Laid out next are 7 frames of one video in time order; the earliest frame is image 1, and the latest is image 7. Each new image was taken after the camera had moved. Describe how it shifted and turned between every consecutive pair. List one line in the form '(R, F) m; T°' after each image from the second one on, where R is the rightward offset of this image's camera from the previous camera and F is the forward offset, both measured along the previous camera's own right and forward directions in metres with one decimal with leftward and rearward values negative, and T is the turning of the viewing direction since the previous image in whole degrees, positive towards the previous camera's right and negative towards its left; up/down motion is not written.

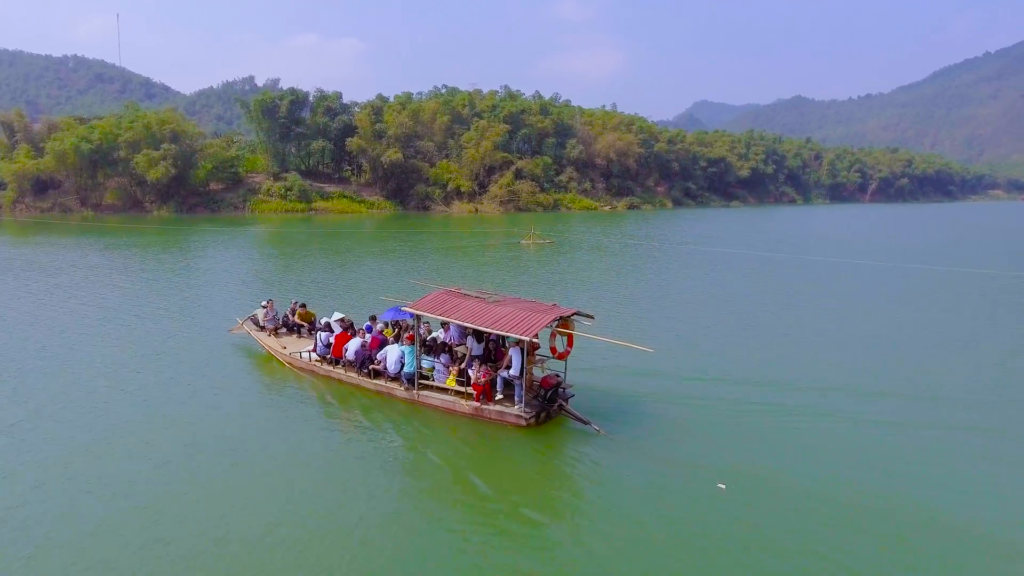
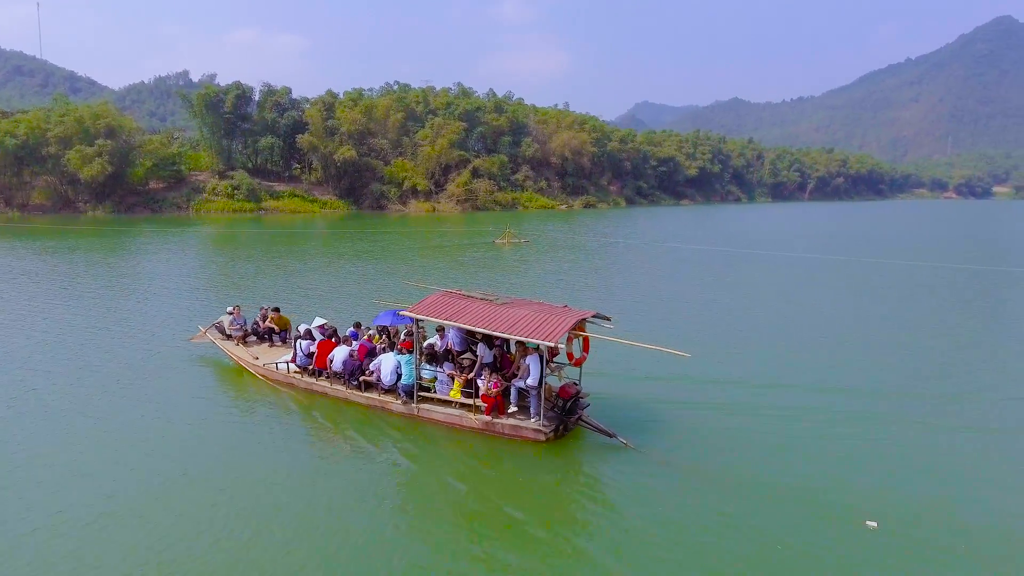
(-1.3, +1.2) m; +5°
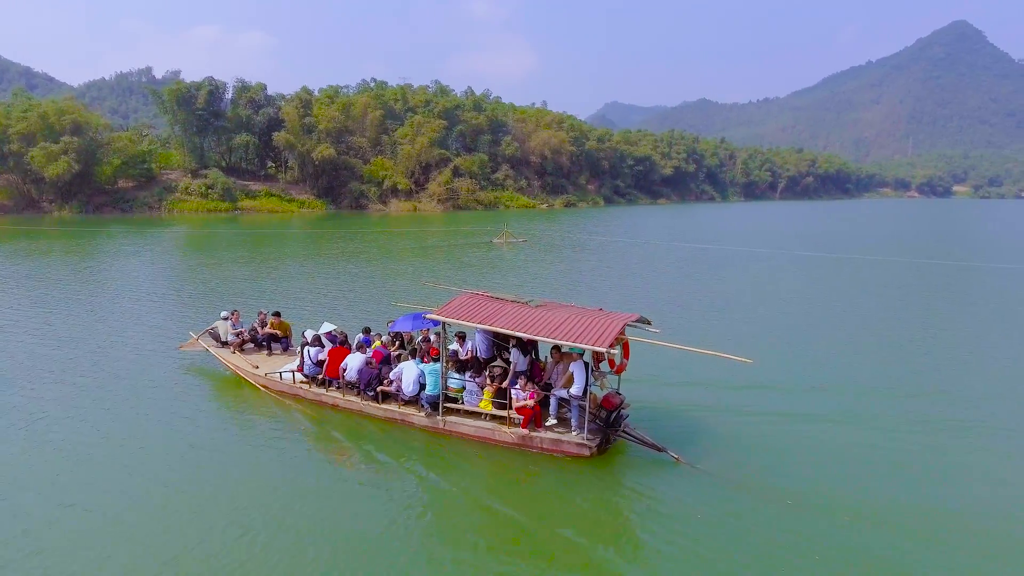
(-1.2, +1.0) m; +3°
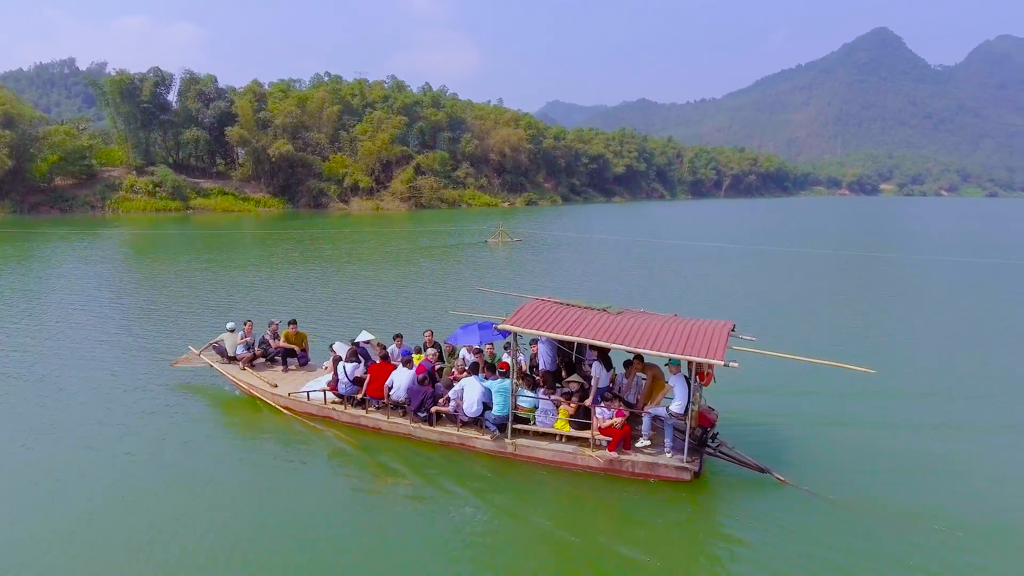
(-2.3, +1.4) m; +5°
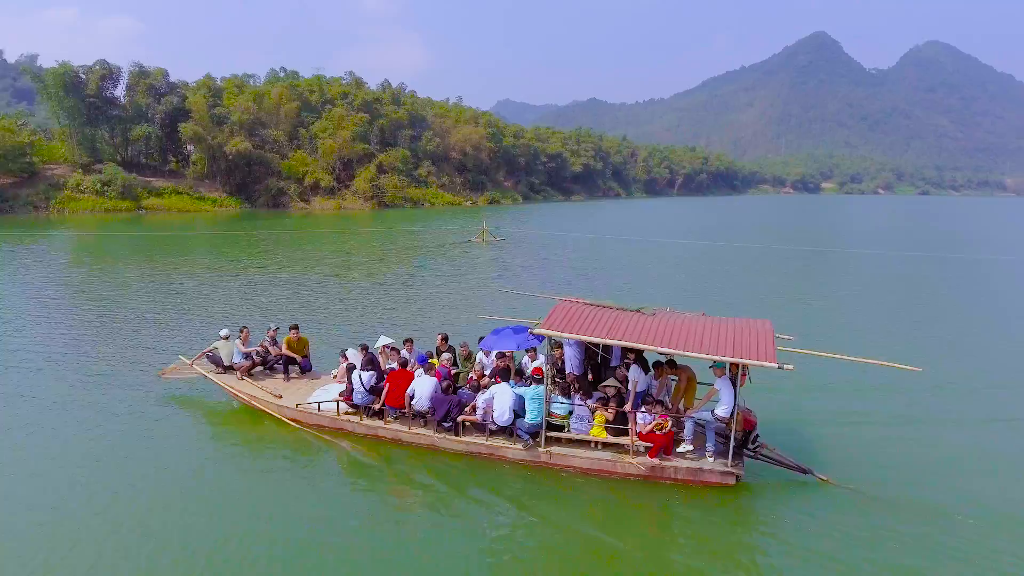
(-1.3, +0.5) m; +4°
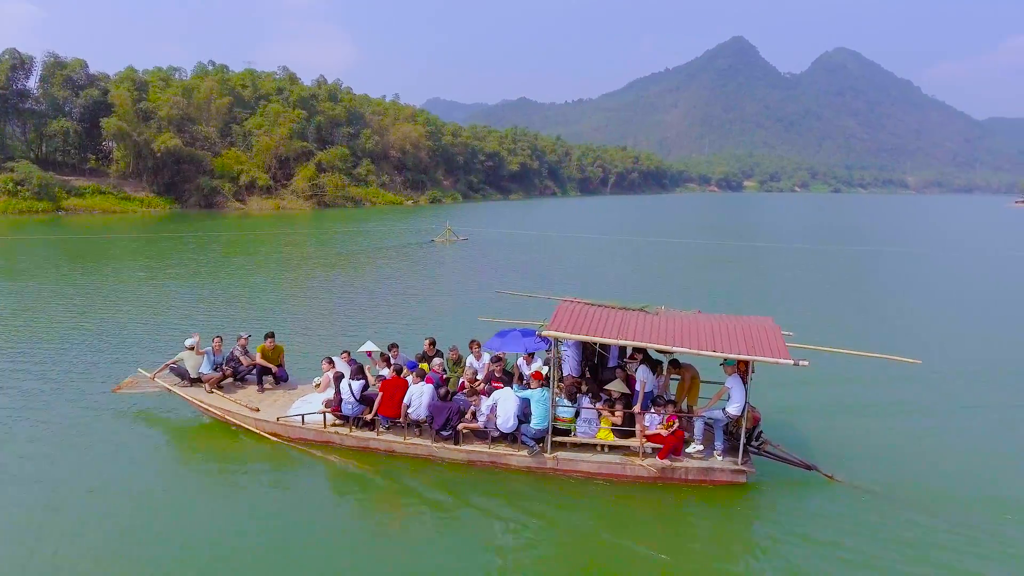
(-1.1, +0.4) m; +6°
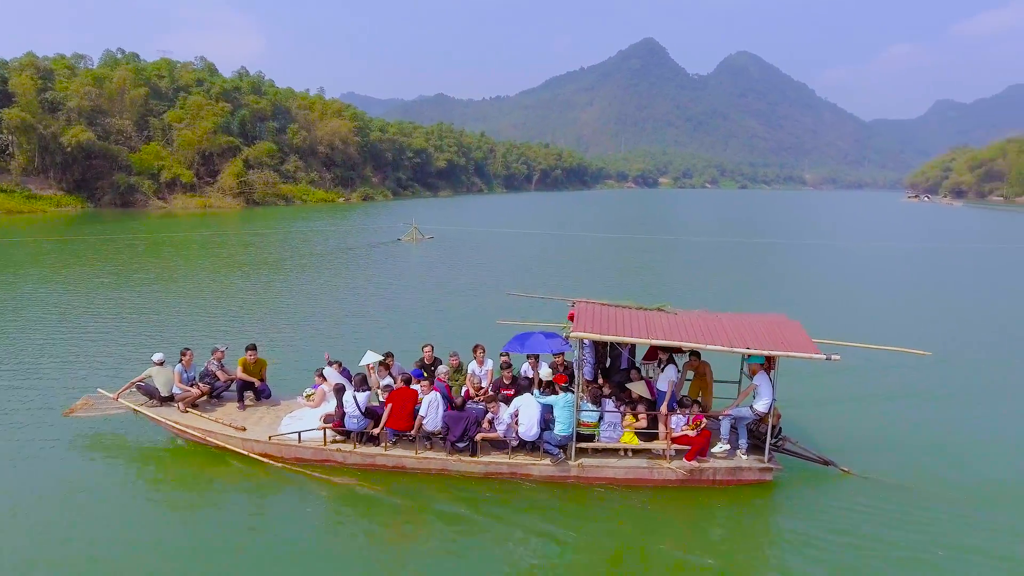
(-1.5, +0.5) m; +7°
